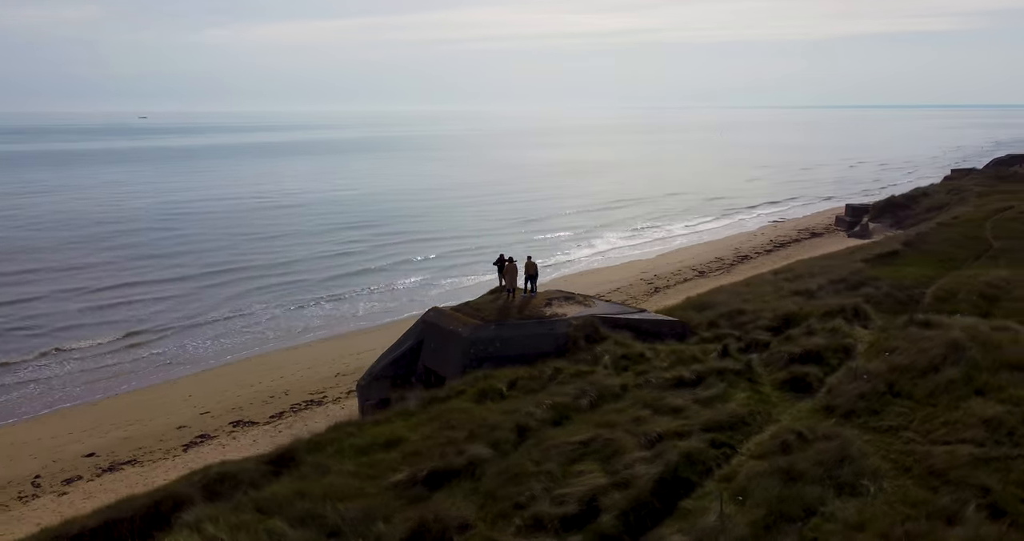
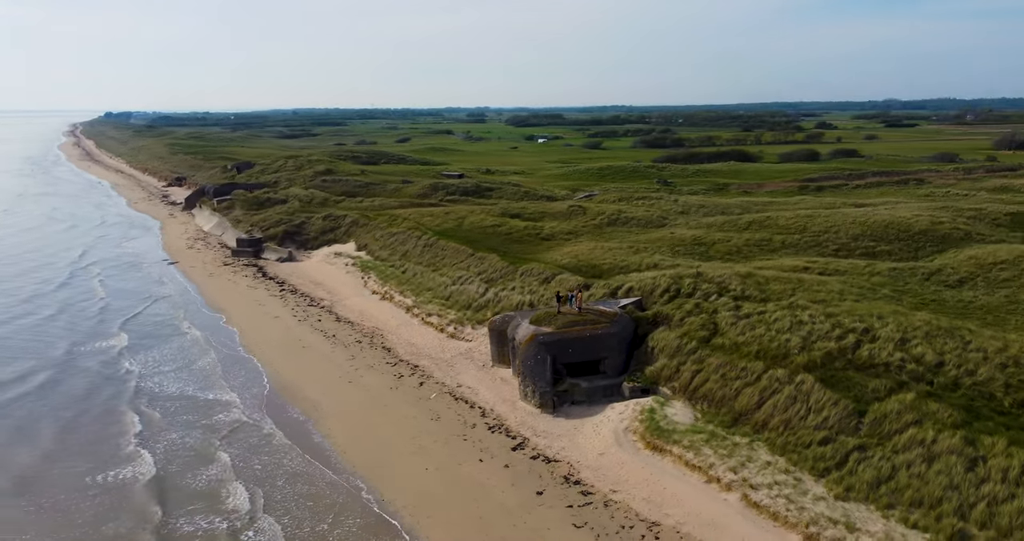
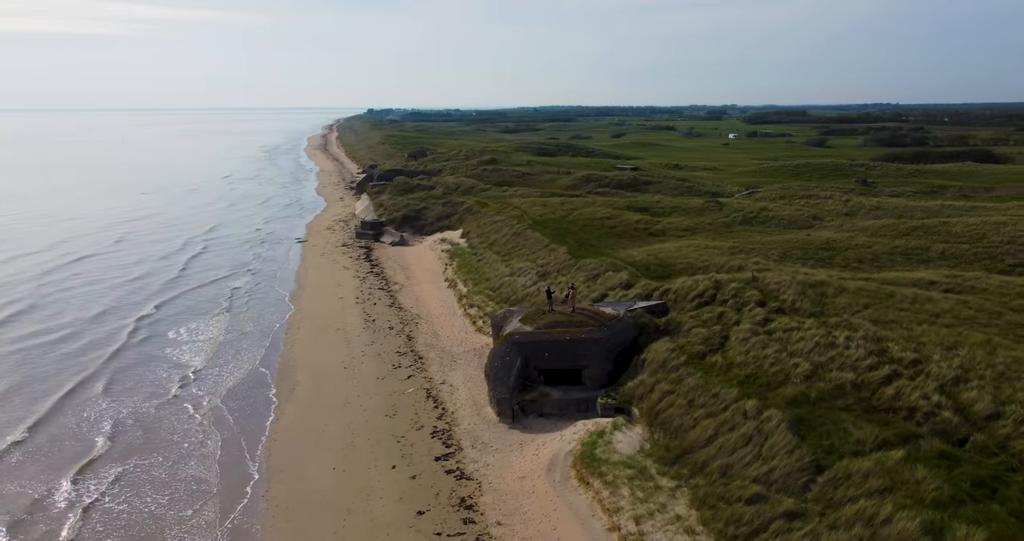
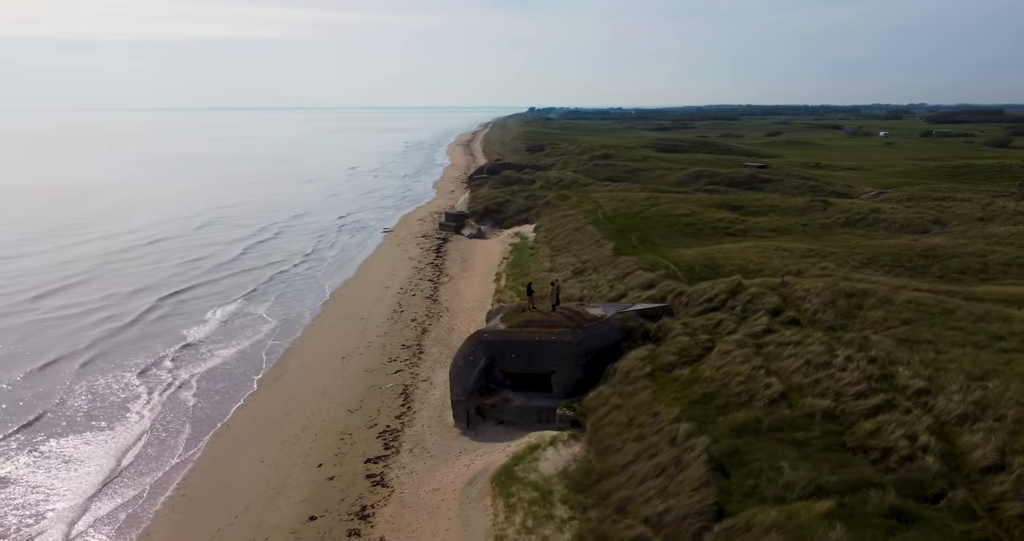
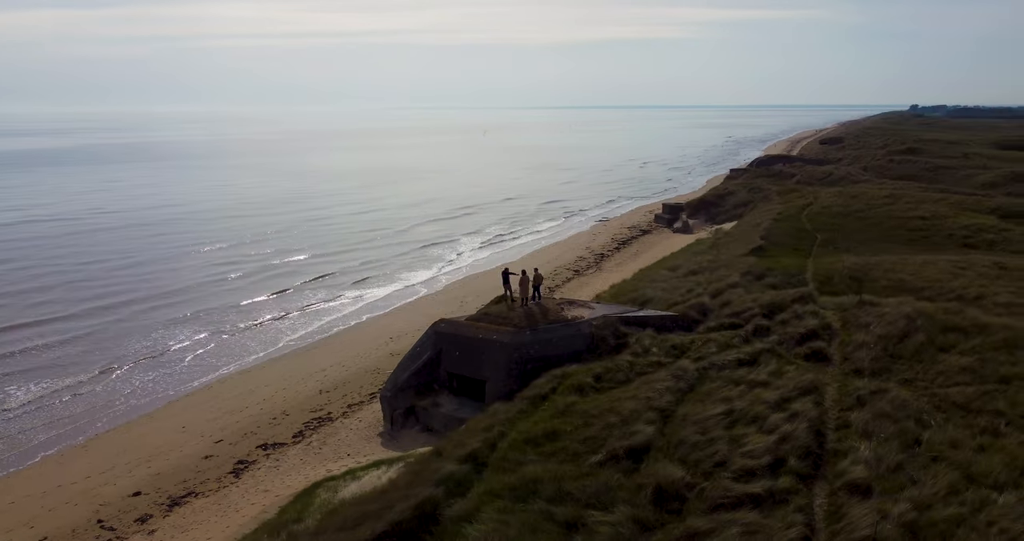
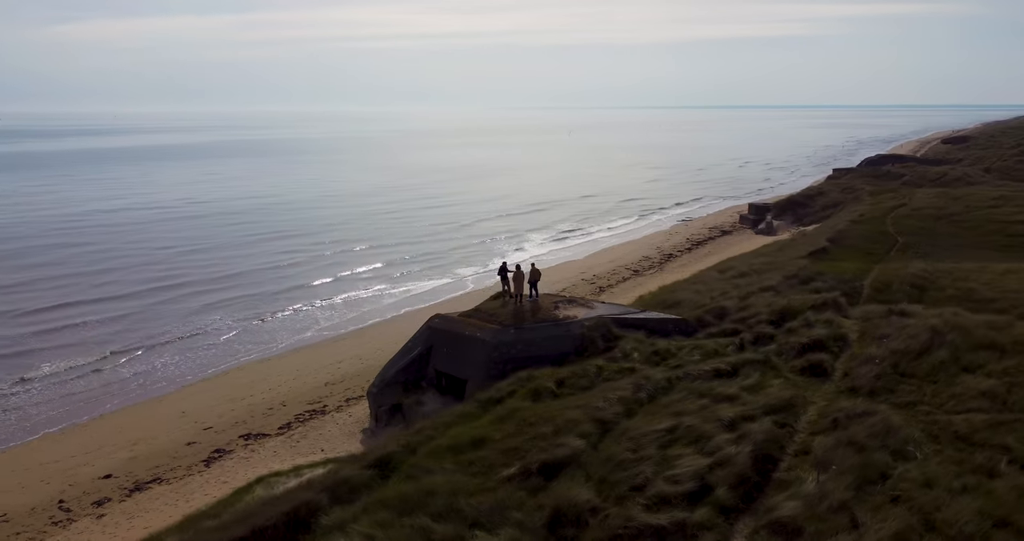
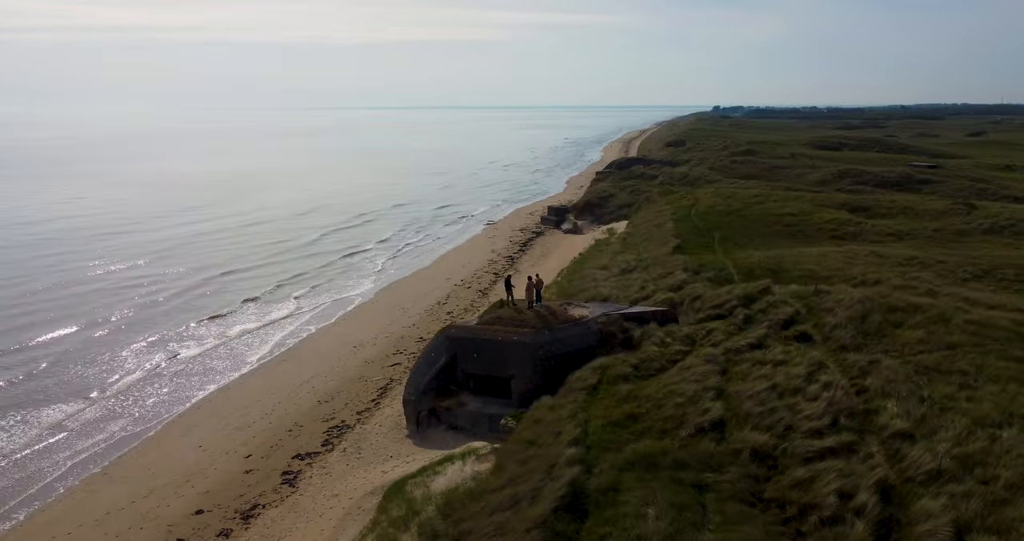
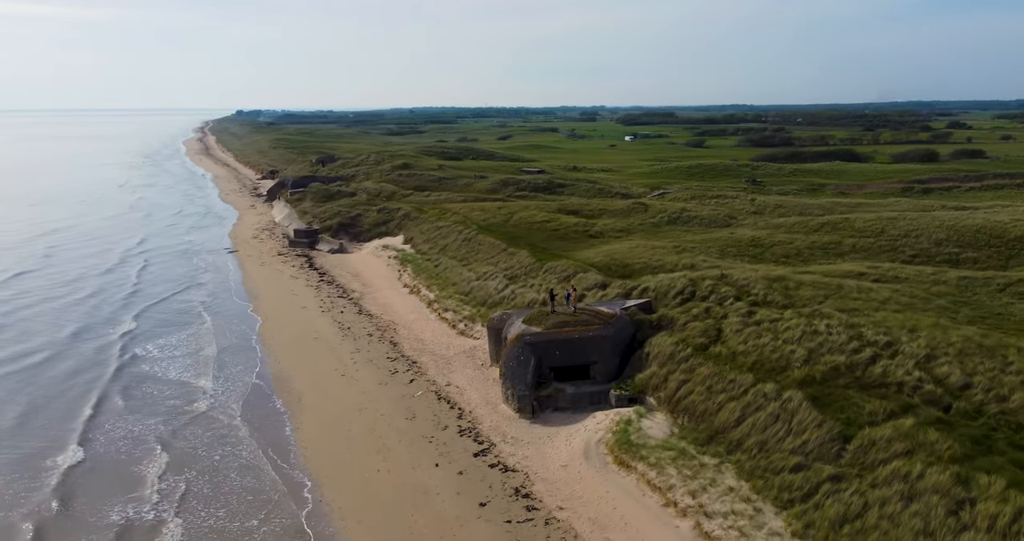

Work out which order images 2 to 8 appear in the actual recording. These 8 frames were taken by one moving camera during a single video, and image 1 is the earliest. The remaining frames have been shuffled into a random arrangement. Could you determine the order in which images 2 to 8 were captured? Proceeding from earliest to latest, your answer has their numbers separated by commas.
6, 5, 7, 4, 3, 8, 2
